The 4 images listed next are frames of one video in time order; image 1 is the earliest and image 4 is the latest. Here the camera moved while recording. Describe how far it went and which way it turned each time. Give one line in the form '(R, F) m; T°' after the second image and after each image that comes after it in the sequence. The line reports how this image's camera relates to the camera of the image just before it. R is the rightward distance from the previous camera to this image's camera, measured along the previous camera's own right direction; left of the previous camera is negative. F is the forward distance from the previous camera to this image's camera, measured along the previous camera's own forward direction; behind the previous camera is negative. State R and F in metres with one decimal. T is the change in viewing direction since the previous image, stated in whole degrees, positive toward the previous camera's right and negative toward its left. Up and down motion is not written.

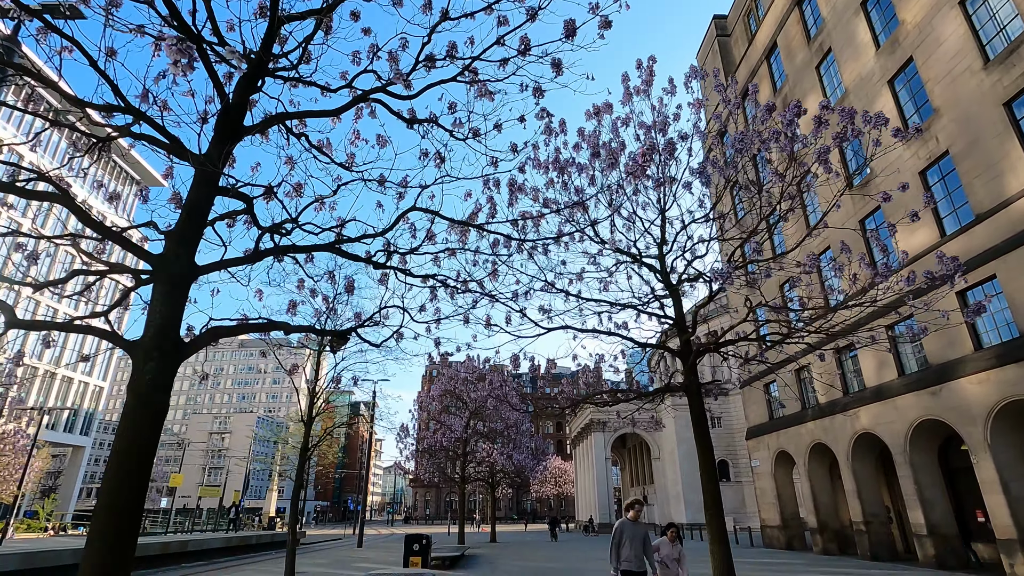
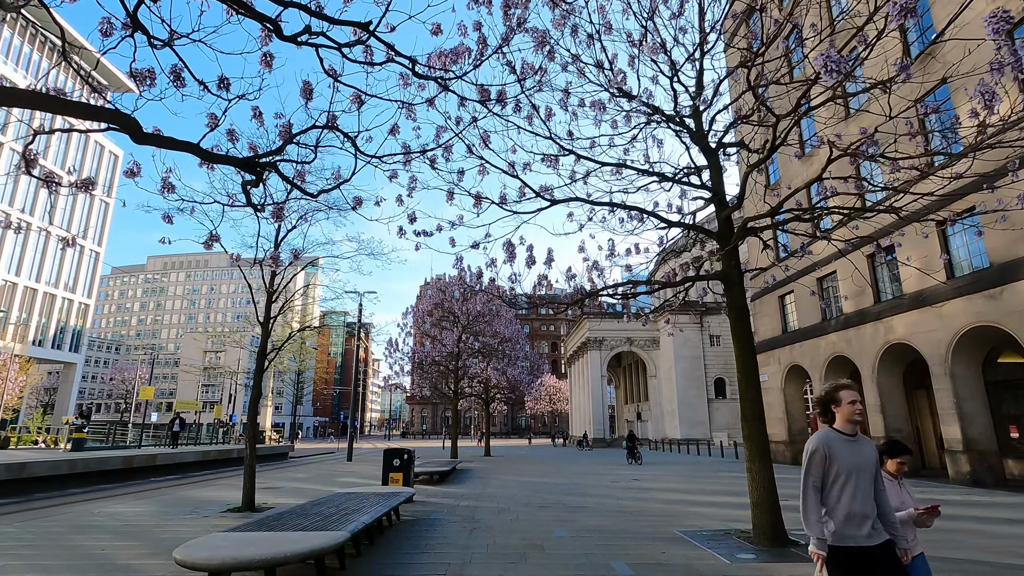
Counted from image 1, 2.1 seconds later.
(0.0, +2.3) m; 0°
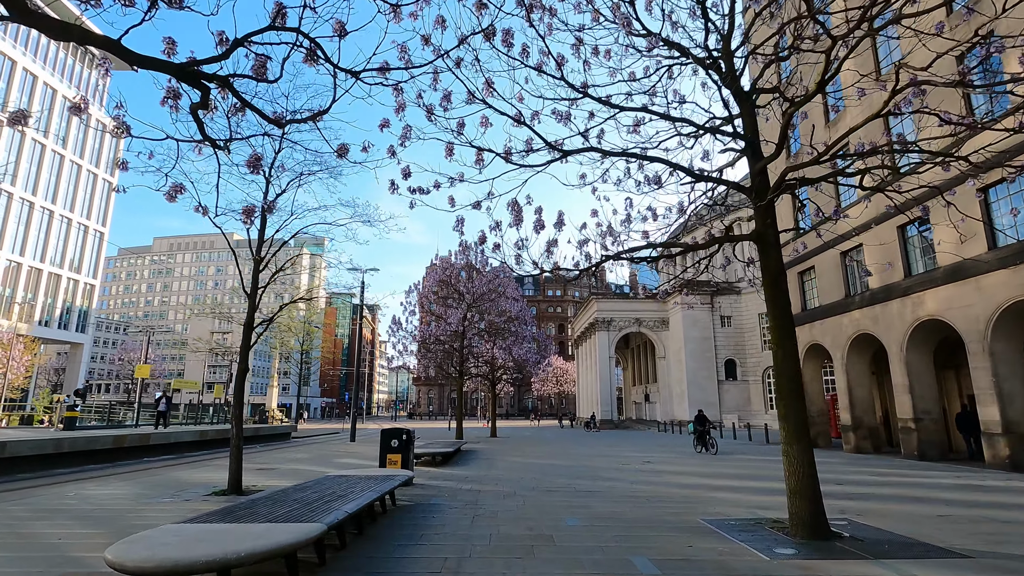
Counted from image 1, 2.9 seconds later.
(0.0, +0.9) m; -1°
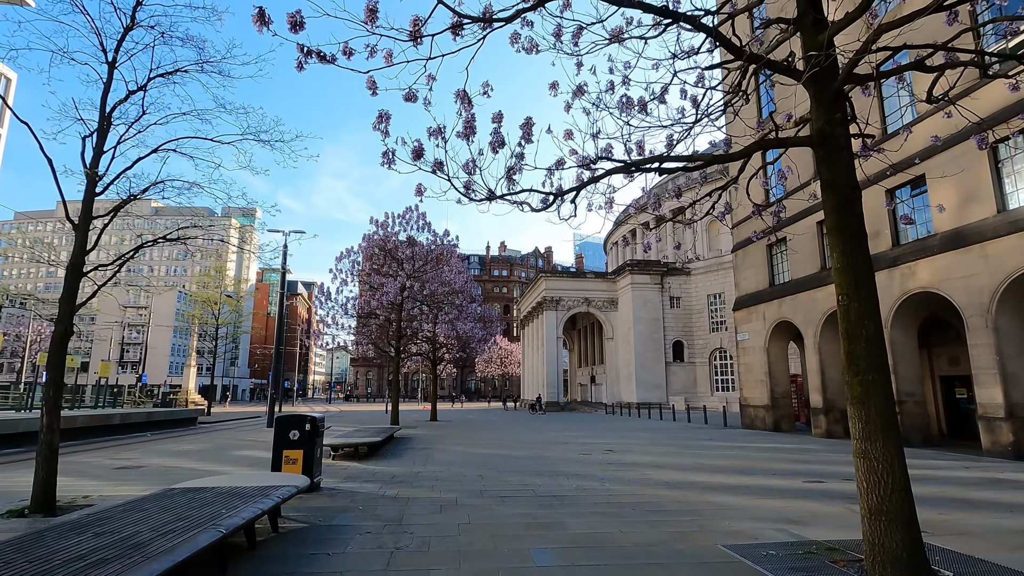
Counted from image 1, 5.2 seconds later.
(0.0, +2.7) m; +6°
